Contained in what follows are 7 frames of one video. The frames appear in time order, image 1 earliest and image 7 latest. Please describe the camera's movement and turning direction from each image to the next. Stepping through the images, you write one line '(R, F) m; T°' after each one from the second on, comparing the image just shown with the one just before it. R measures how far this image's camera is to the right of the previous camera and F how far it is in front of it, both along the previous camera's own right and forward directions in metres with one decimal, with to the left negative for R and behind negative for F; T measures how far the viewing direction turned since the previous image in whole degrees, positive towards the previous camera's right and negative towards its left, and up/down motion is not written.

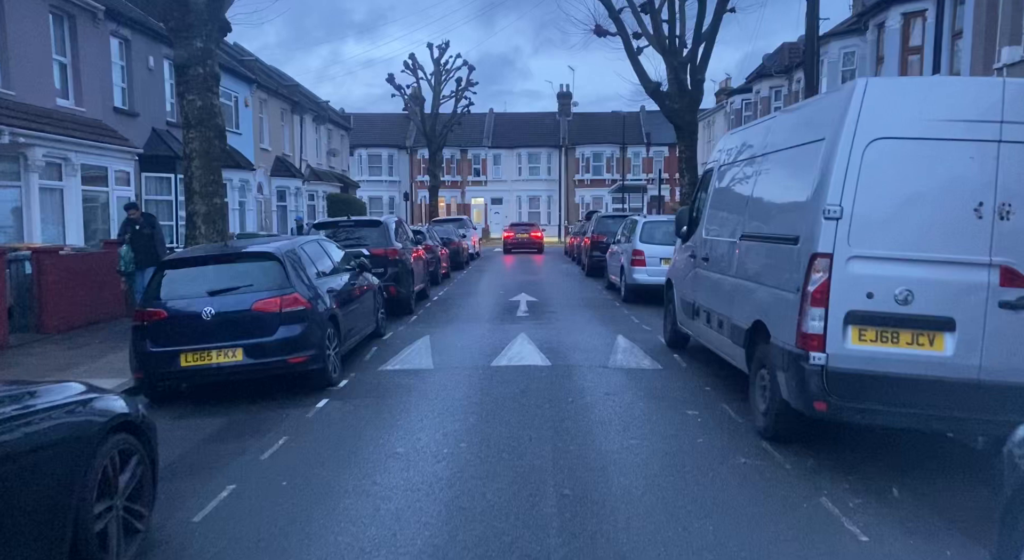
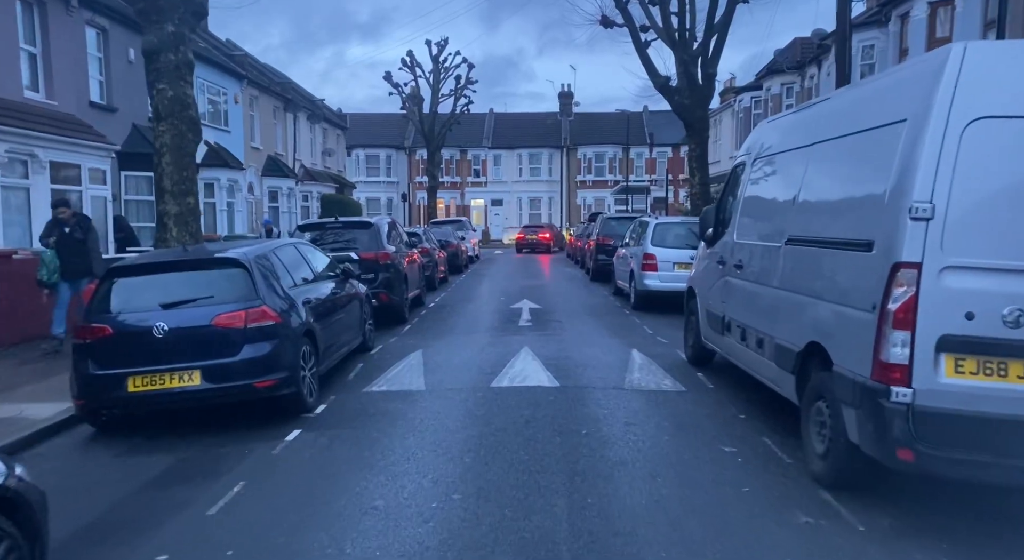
(0.0, +1.1) m; 0°
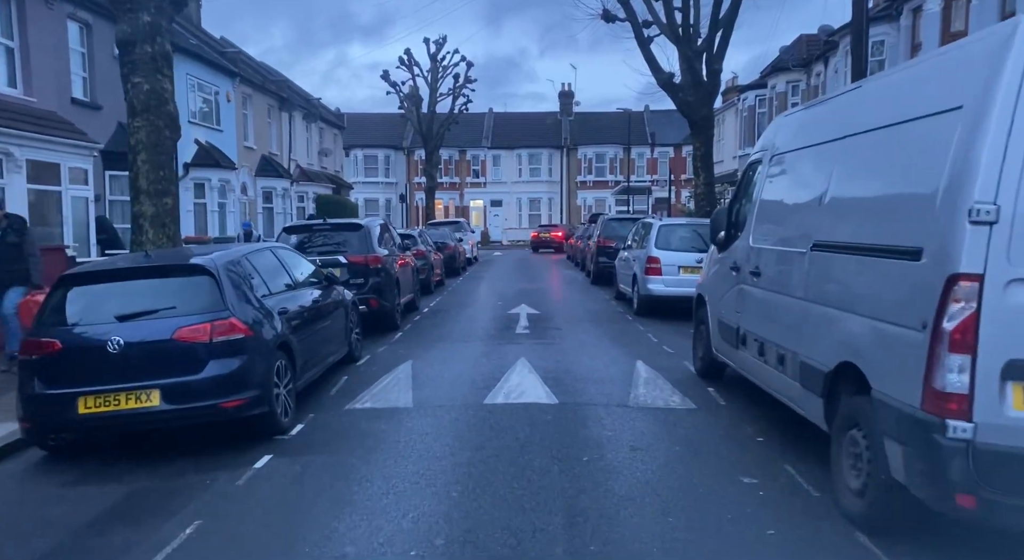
(+0.1, +0.6) m; 0°
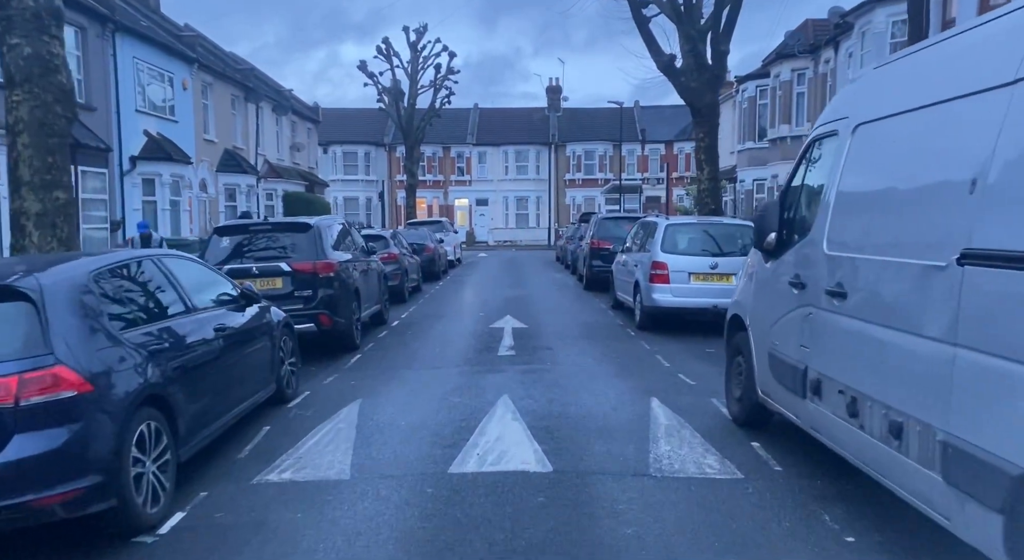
(+0.1, +2.0) m; +1°
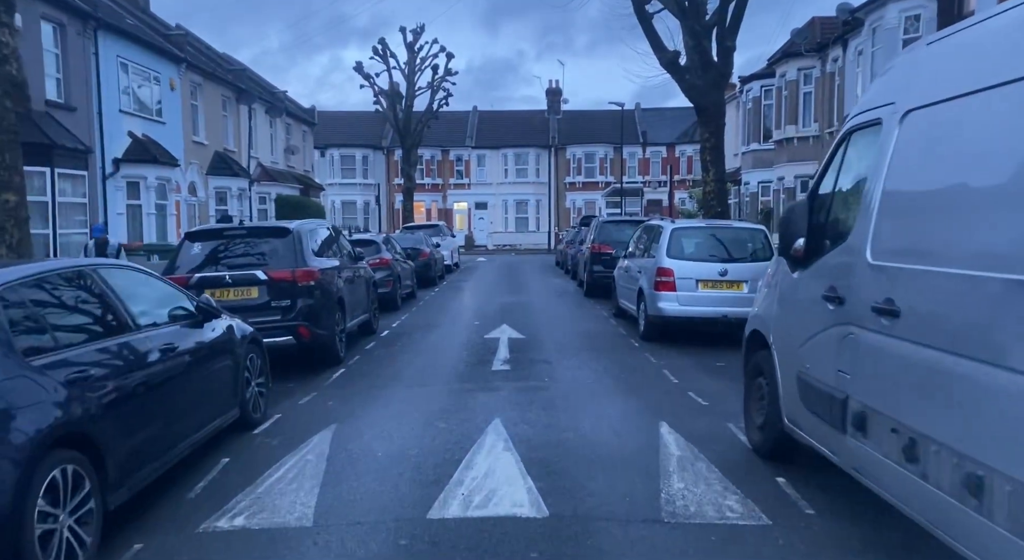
(+0.1, +0.7) m; 0°
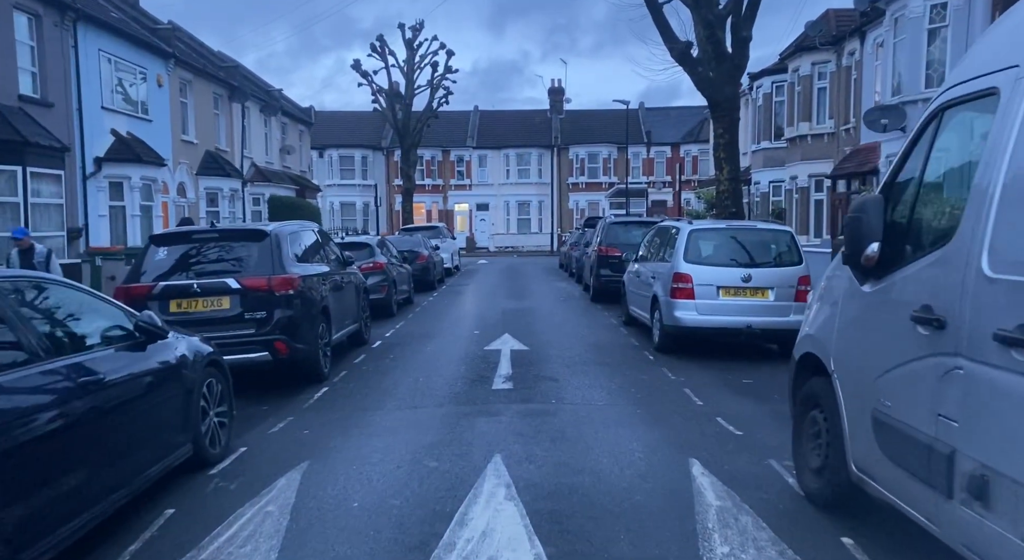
(0.0, +1.0) m; 0°
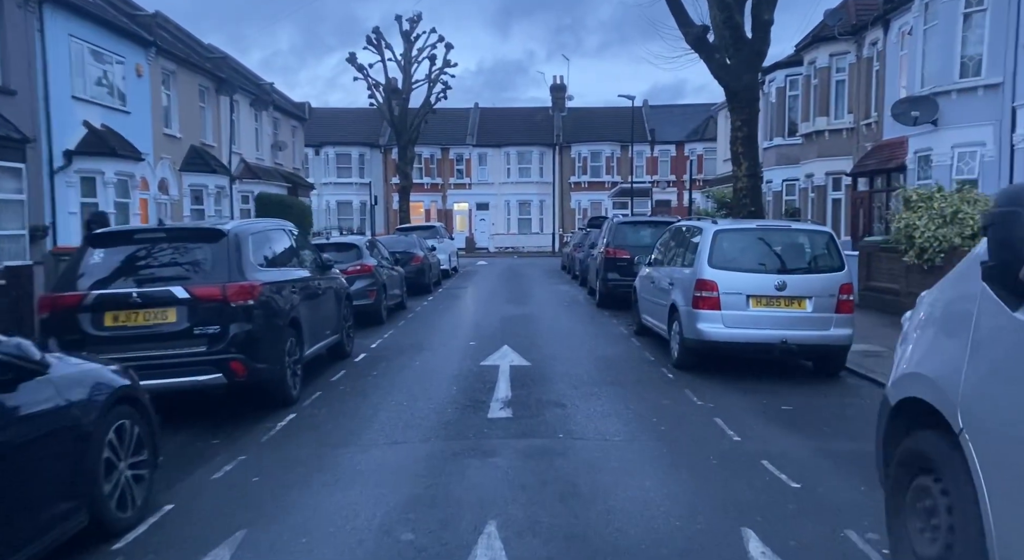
(0.0, +1.2) m; 0°
